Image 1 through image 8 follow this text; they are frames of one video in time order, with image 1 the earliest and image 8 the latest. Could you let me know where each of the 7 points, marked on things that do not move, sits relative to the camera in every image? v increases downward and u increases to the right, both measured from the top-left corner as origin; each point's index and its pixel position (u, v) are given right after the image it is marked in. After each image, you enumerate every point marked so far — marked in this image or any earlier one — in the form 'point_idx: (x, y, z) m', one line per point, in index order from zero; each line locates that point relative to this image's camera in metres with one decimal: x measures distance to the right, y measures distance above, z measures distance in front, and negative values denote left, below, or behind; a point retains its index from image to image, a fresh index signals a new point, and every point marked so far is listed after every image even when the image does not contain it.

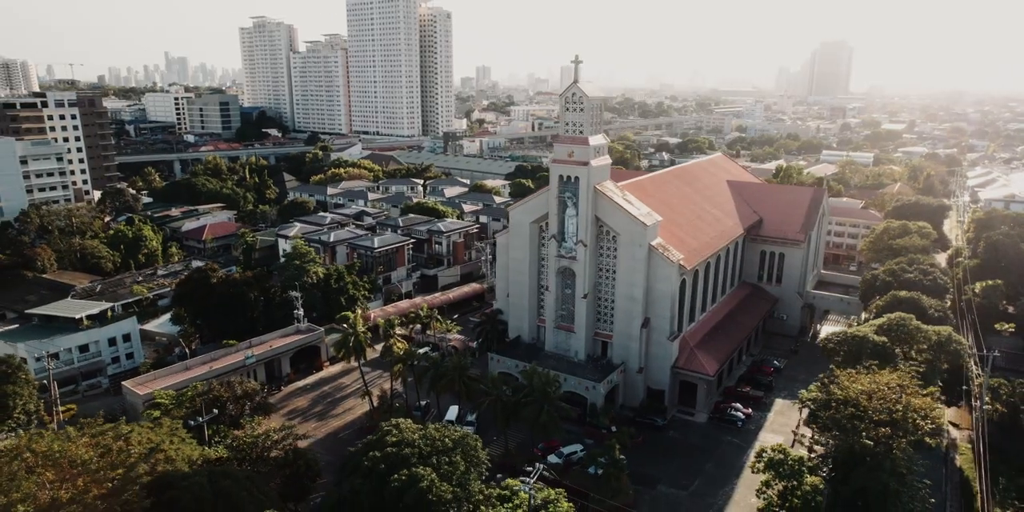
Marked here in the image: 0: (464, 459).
0: (-1.4, -5.0, +16.1) m
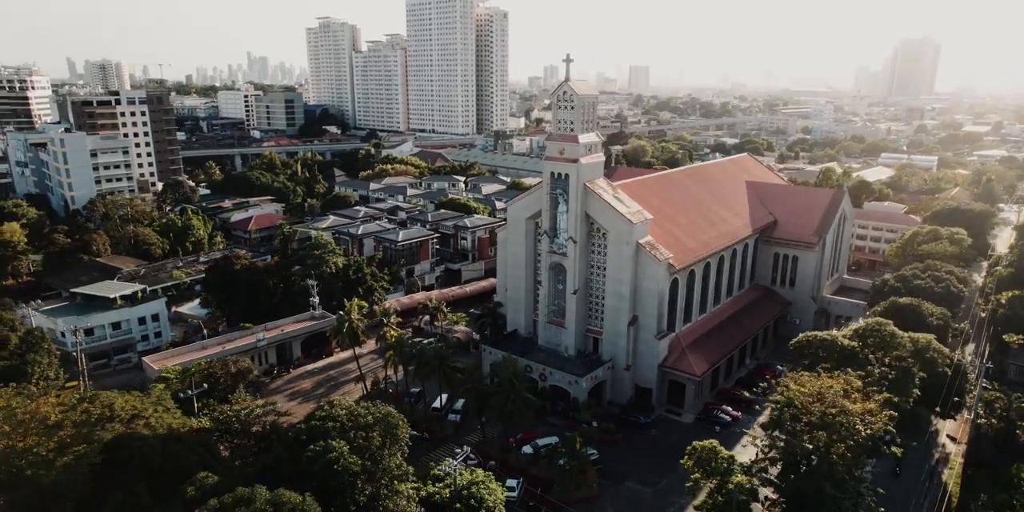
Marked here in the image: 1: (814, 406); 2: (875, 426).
0: (-3.6, -4.7, +17.0) m
1: (+8.6, -4.4, +18.7) m
2: (+10.3, -4.9, +19.0) m
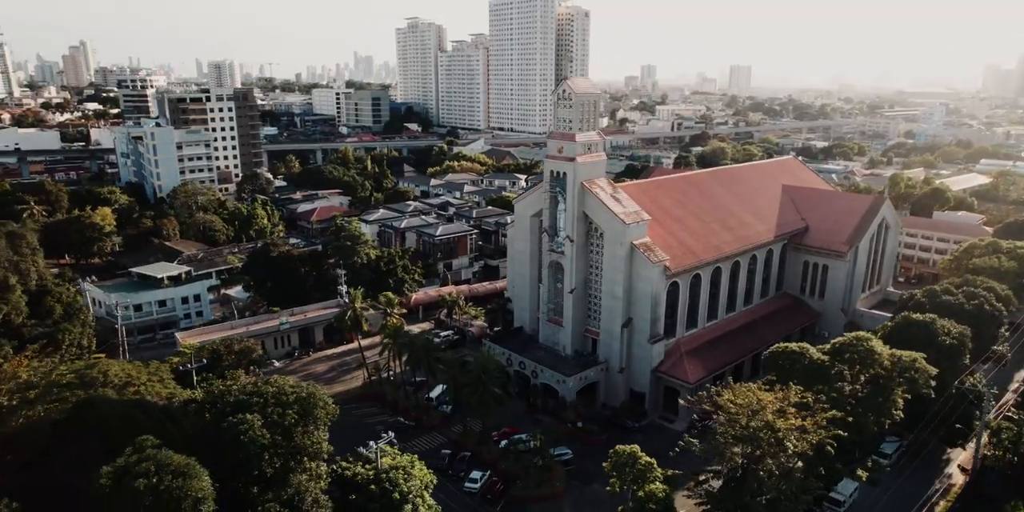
0: (-5.9, -4.3, +17.9) m
1: (+6.3, -4.5, +17.9) m
2: (+8.1, -5.1, +17.9) m
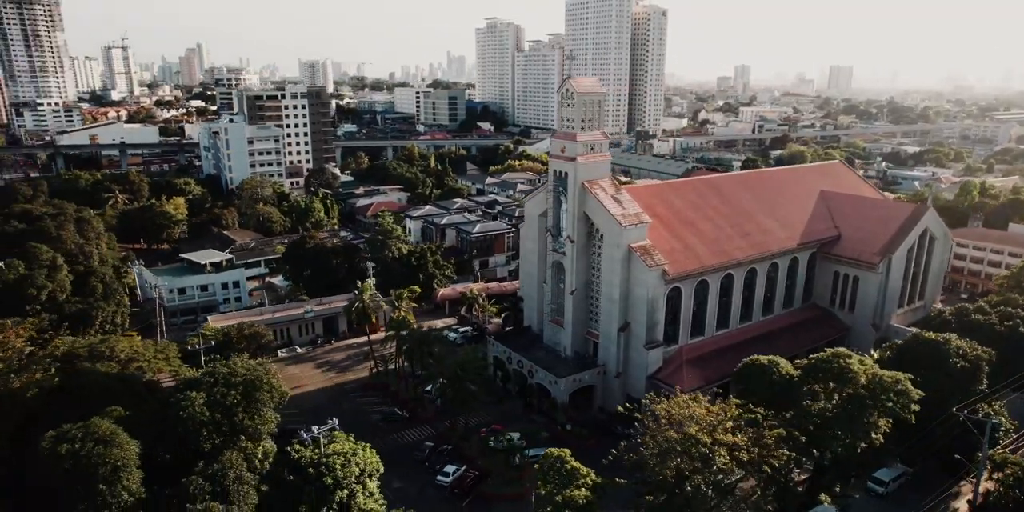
0: (-7.8, -4.0, +18.9) m
1: (+4.3, -4.6, +17.3) m
2: (+6.0, -5.3, +17.1) m
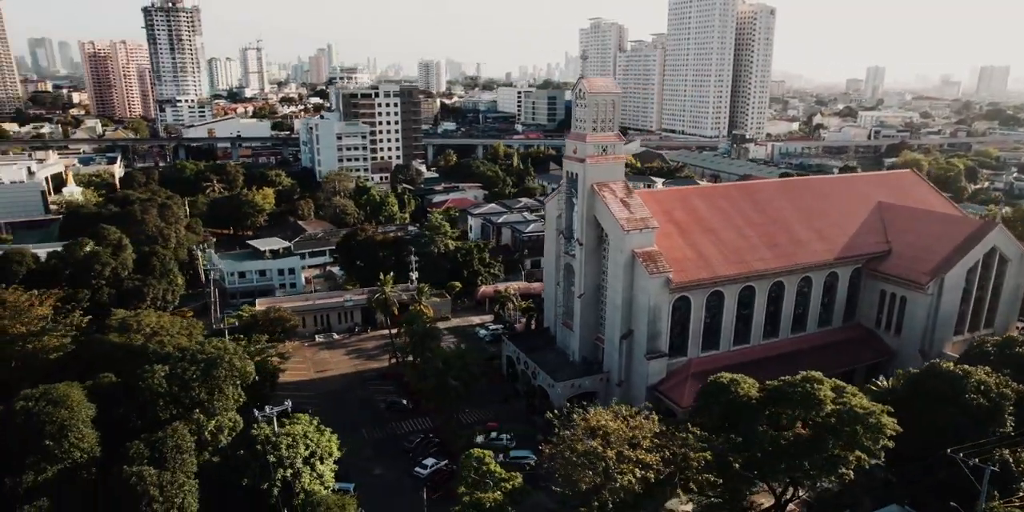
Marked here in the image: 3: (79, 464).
0: (-9.6, -3.6, +20.3) m
1: (+2.0, -4.8, +16.8) m
2: (+3.7, -5.5, +16.3) m
3: (-11.7, -5.6, +17.7) m
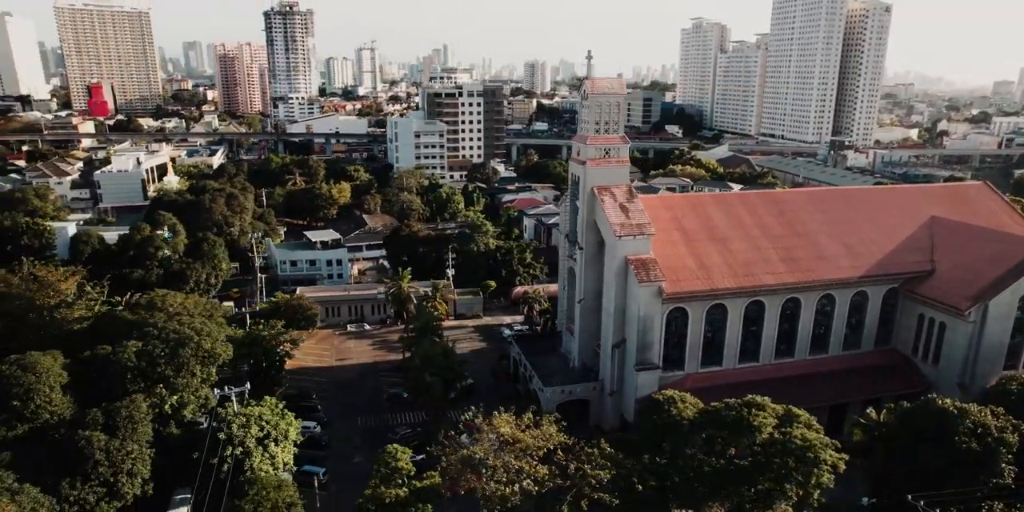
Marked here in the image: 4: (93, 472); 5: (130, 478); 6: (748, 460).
0: (-11.4, -3.2, +21.9) m
1: (-0.5, -4.9, +16.5) m
2: (+1.0, -5.7, +15.8) m
3: (-13.9, -5.0, +19.7) m
4: (-11.9, -6.1, +18.7) m
5: (-11.2, -6.5, +19.4) m
6: (+6.1, -5.3, +17.2) m
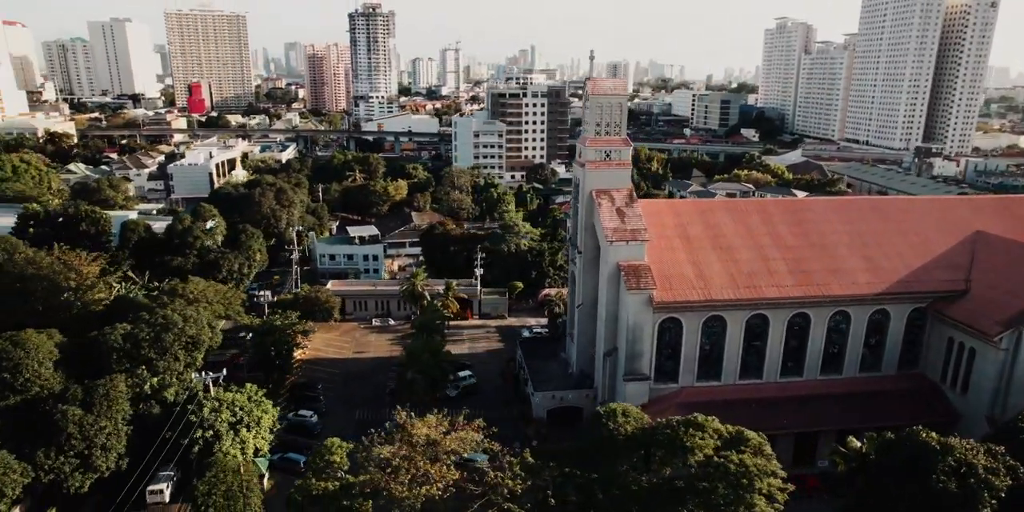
0: (-12.6, -2.8, +23.2) m
1: (-2.5, -4.9, +16.5) m
2: (-1.1, -5.7, +15.6) m
3: (-15.4, -4.6, +21.3) m
4: (-13.6, -5.7, +20.0) m
5: (-12.8, -6.1, +20.6) m
6: (+4.1, -5.6, +16.3) m
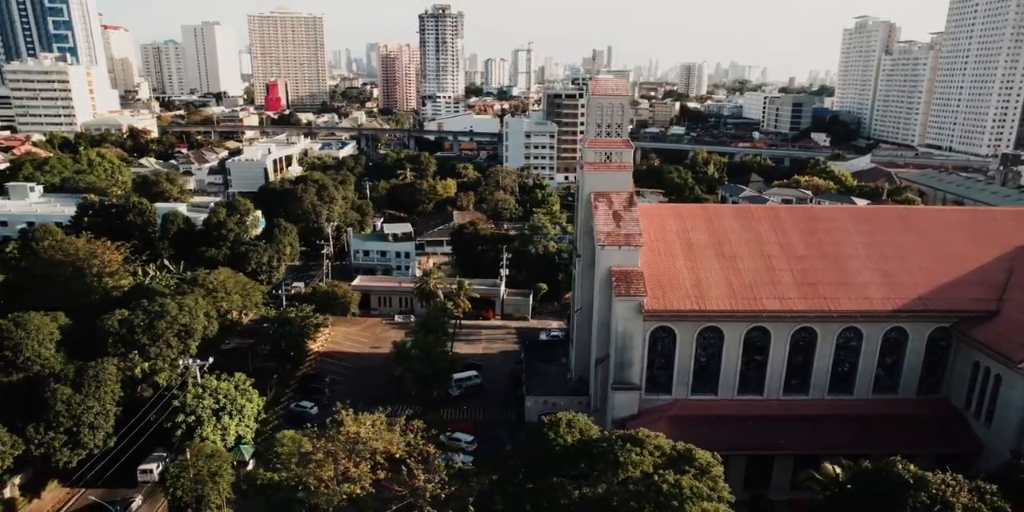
0: (-13.4, -2.4, +24.3) m
1: (-4.2, -4.8, +16.6) m
2: (-2.9, -5.7, +15.5) m
3: (-16.5, -4.1, +22.8) m
4: (-14.8, -5.3, +21.3) m
5: (-14.0, -5.8, +21.8) m
6: (+2.3, -5.7, +15.6) m
